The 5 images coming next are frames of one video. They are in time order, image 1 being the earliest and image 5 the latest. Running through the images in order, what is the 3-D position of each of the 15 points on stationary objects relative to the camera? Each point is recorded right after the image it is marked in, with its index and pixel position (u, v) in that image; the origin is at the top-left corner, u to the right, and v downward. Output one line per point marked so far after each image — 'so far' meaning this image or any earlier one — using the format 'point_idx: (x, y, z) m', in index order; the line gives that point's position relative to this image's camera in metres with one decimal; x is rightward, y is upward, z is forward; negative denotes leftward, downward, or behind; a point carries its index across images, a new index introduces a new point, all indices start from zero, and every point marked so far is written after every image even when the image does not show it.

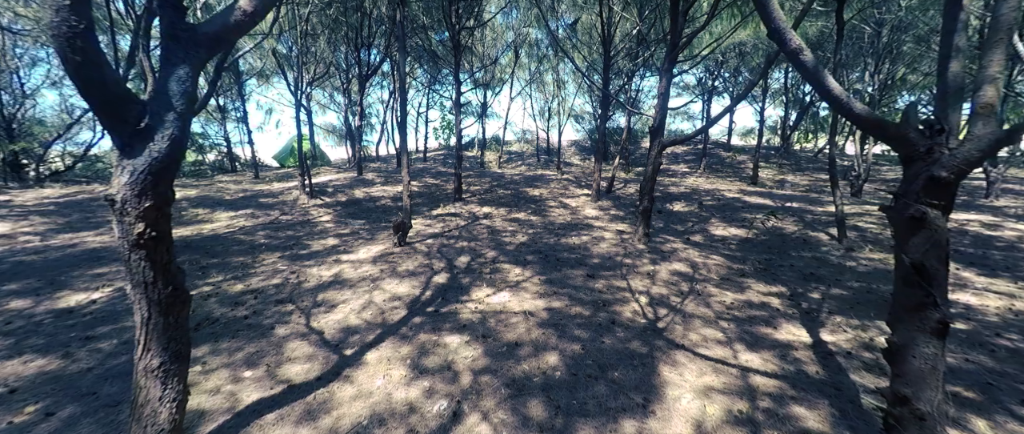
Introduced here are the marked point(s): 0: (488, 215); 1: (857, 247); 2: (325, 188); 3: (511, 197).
0: (-0.9, 0.0, +12.1) m
1: (+8.4, -0.7, +8.4) m
2: (-8.1, +1.3, +14.9) m
3: (0.0, +0.9, +15.0) m
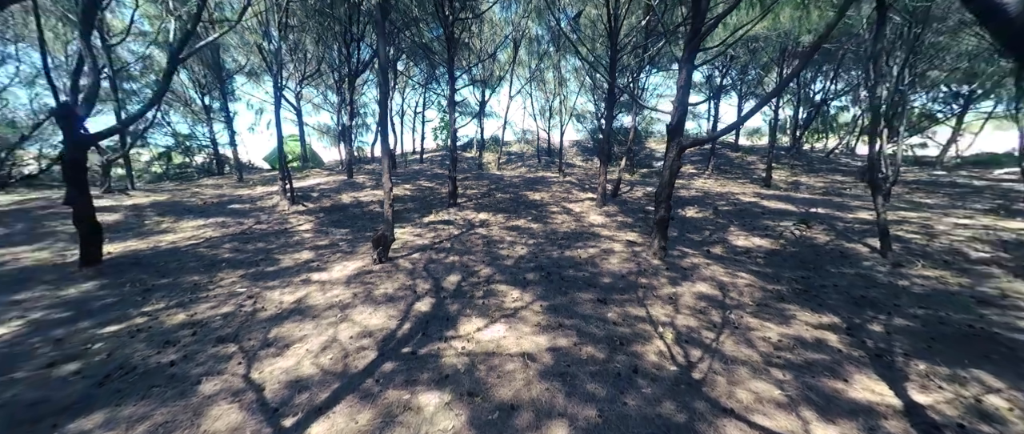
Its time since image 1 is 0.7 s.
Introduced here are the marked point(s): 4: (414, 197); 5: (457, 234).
0: (-0.9, -0.2, +11.0) m
1: (+8.3, -1.0, +7.3) m
2: (-8.1, +1.0, +13.9) m
3: (-0.1, +0.6, +13.9) m
4: (-4.1, +0.8, +14.5) m
5: (-1.6, -0.5, +9.8) m
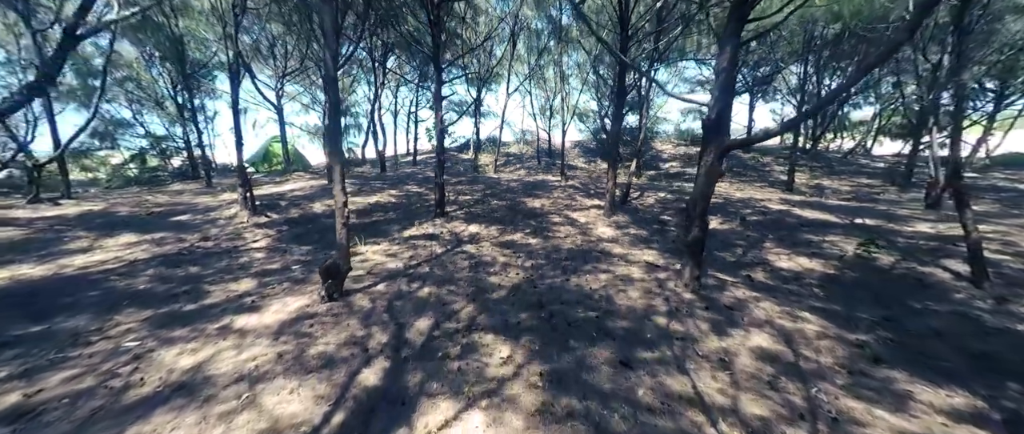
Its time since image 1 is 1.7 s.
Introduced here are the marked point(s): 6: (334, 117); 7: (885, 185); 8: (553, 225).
0: (-1.1, -0.6, +9.4) m
1: (+8.2, -1.3, +5.7) m
2: (-8.3, +0.6, +12.2) m
3: (-0.2, +0.2, +12.3) m
4: (-4.2, +0.5, +12.8) m
5: (-1.7, -0.9, +8.1) m
6: (-2.7, +1.5, +5.3) m
7: (+19.4, +1.7, +18.0) m
8: (+1.2, -0.3, +10.6) m
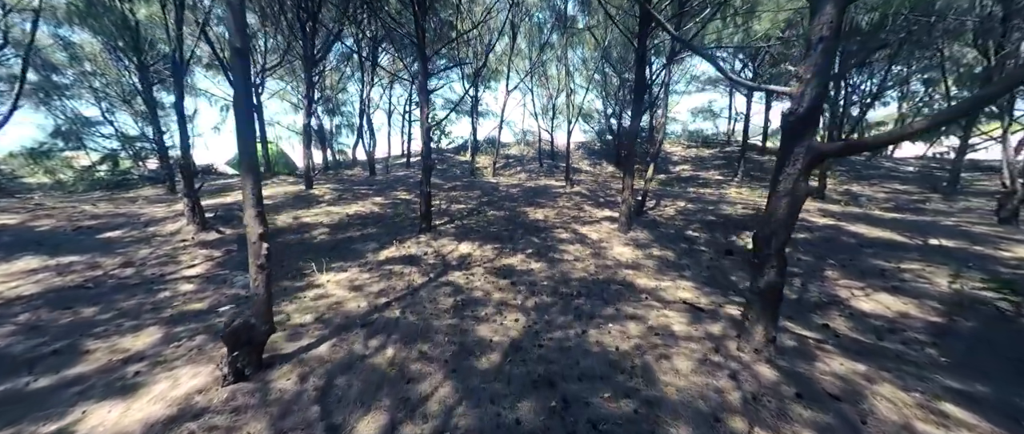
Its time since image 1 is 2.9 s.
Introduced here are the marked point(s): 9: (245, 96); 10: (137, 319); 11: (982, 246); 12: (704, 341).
0: (-1.1, -1.0, +7.7) m
1: (+8.1, -1.7, +3.9) m
2: (-8.3, +0.2, +10.5) m
3: (-0.3, -0.2, +10.5) m
4: (-4.3, 0.0, +11.1) m
5: (-1.7, -1.3, +6.4) m
6: (-2.8, +1.1, +3.6) m
7: (+19.4, +1.2, +16.2) m
8: (+1.2, -0.7, +8.9) m
9: (-2.8, +1.3, +3.7) m
10: (-5.6, -1.5, +5.2) m
11: (+10.2, -0.6, +7.5) m
12: (+2.5, -1.6, +4.4) m
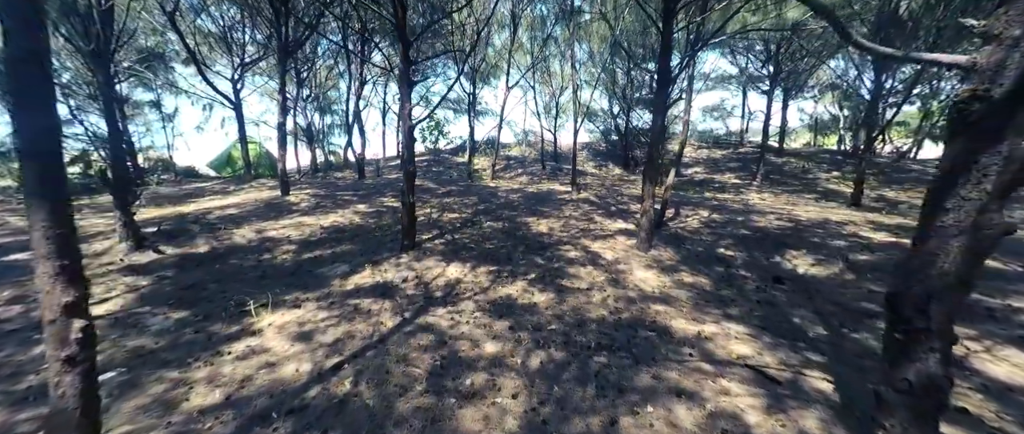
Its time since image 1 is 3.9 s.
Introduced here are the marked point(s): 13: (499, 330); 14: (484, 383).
0: (-1.1, -1.3, +6.1) m
1: (+8.1, -2.1, +2.3) m
2: (-8.3, -0.2, +9.0) m
3: (-0.3, -0.5, +9.0) m
4: (-4.3, -0.3, +9.6) m
5: (-1.8, -1.6, +4.9) m
6: (-2.8, +0.8, +2.0) m
7: (+19.4, +0.8, +14.6) m
8: (+1.2, -1.0, +7.3) m
9: (-2.8, +0.9, +2.1) m
10: (-5.6, -1.9, +3.6) m
11: (+10.2, -1.0, +5.9) m
12: (+2.4, -1.9, +2.9) m
13: (-0.2, -1.6, +5.0) m
14: (-0.3, -1.9, +3.9) m
